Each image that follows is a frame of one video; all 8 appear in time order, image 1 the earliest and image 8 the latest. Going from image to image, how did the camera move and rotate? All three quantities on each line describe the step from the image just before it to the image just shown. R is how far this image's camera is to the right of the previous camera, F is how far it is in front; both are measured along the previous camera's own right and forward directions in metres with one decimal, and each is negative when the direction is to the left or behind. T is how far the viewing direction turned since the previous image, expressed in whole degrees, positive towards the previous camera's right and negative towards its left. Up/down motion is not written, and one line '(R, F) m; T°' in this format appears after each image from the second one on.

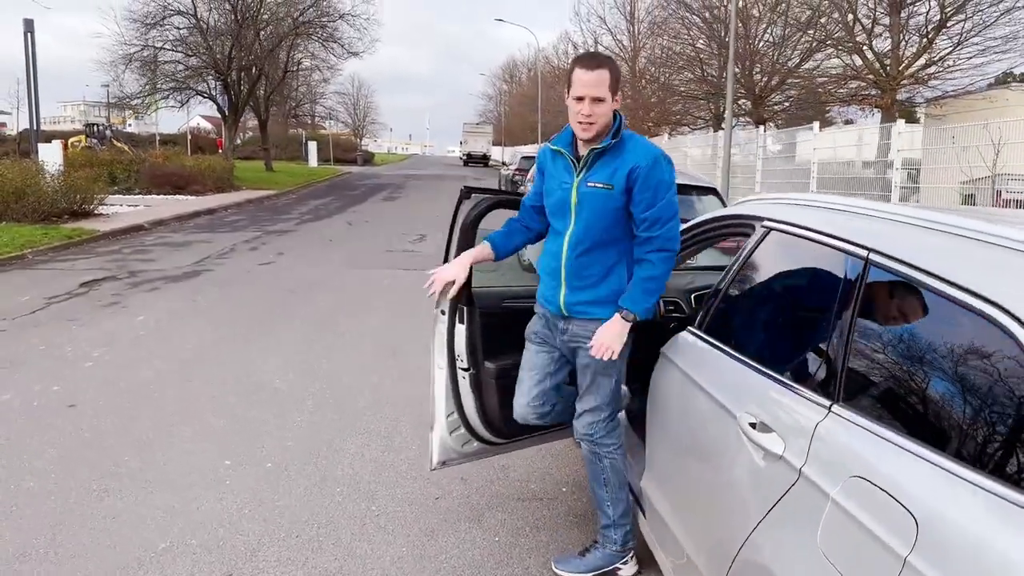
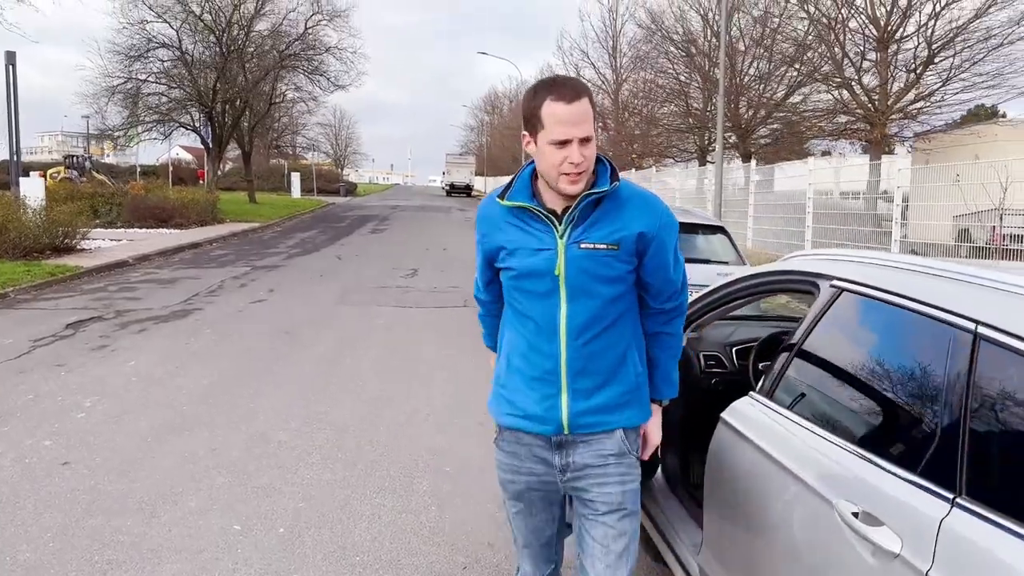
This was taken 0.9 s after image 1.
(-0.2, +0.2) m; +1°
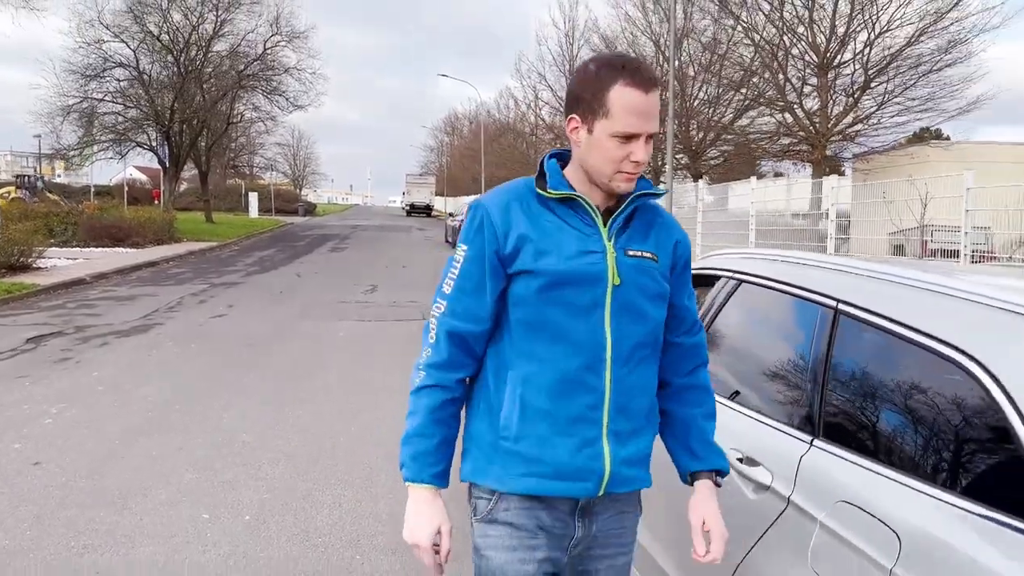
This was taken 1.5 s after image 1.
(0.0, -0.4) m; +3°
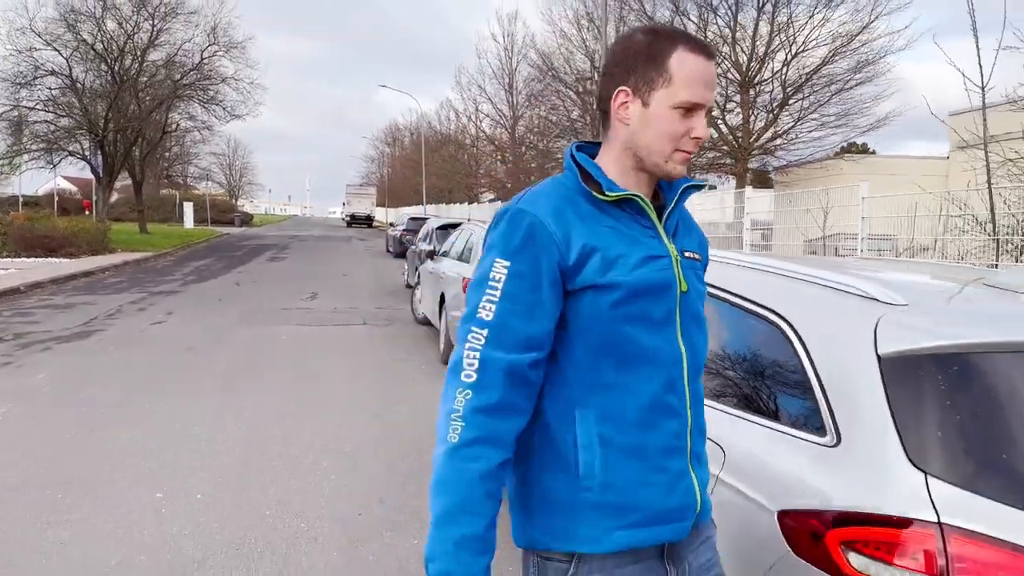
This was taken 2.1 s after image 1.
(+0.1, -0.5) m; +4°
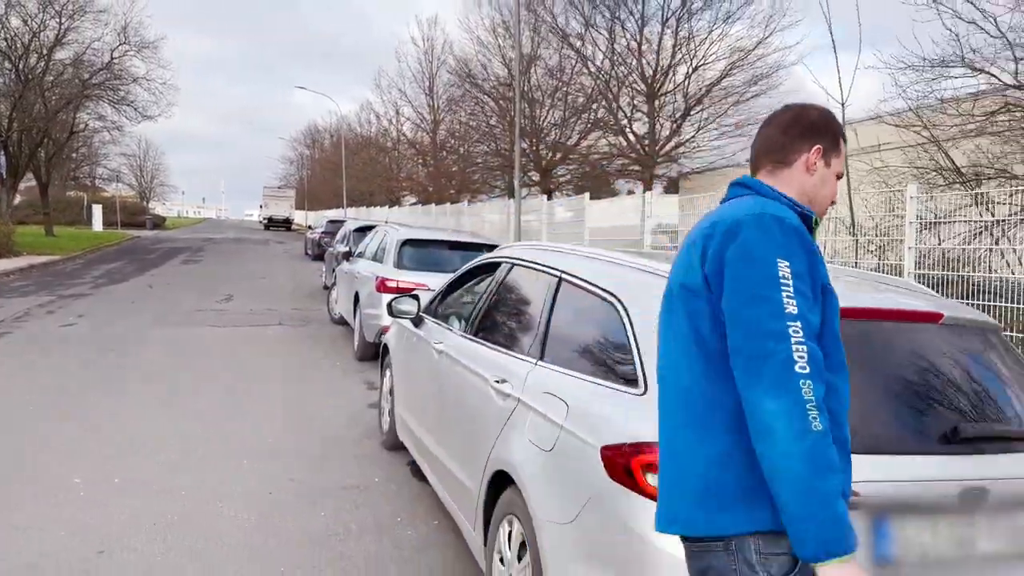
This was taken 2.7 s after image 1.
(+0.1, -0.5) m; +5°
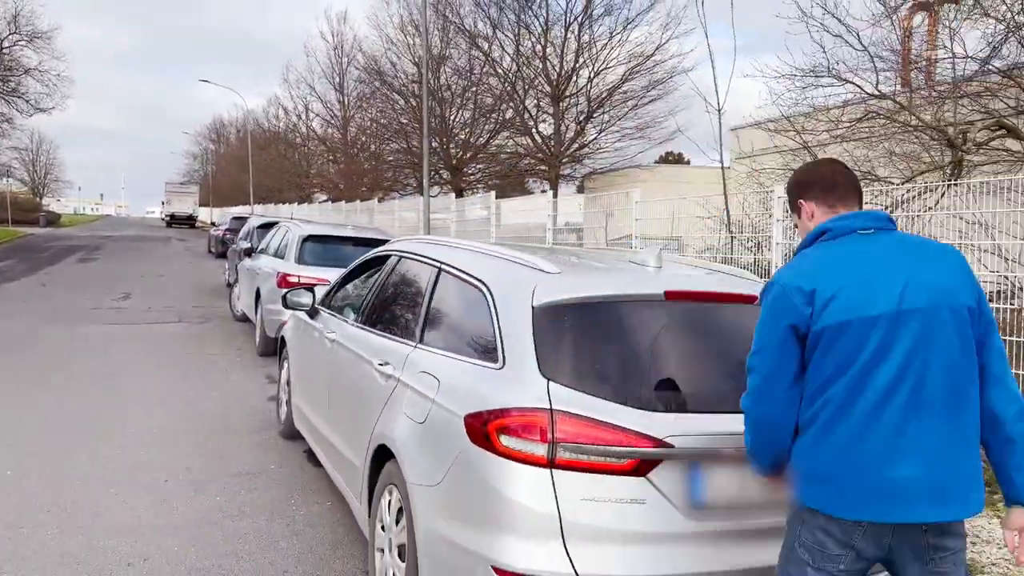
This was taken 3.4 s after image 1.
(+0.2, -0.3) m; +6°
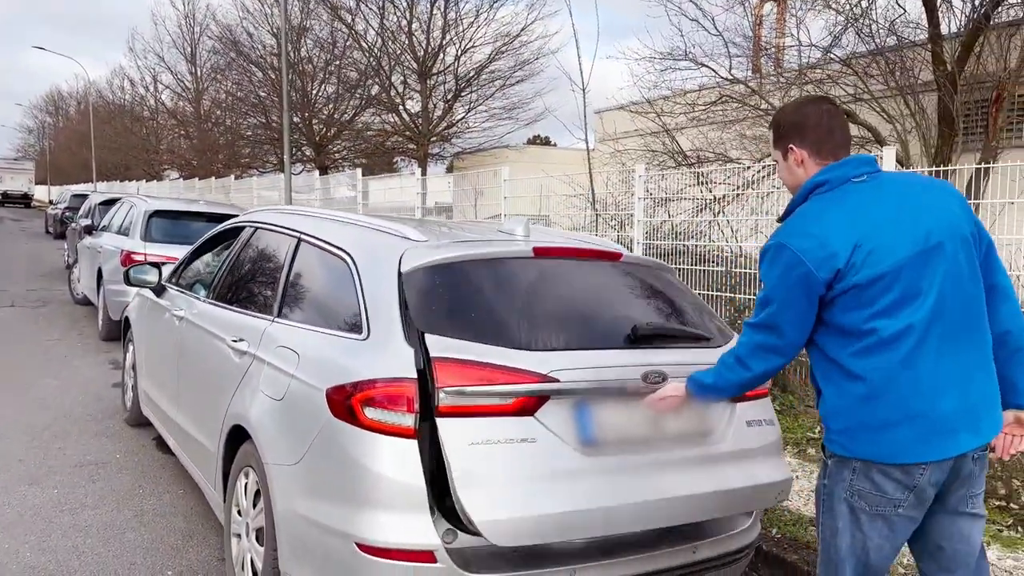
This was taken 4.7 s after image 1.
(0.0, +0.1) m; +9°
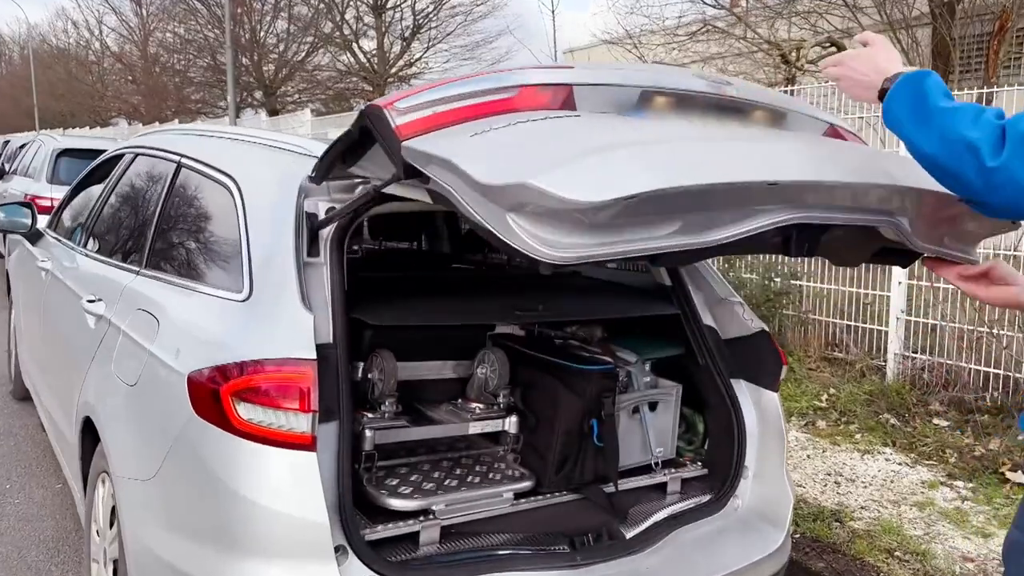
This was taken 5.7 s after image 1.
(0.0, +0.8) m; +2°
